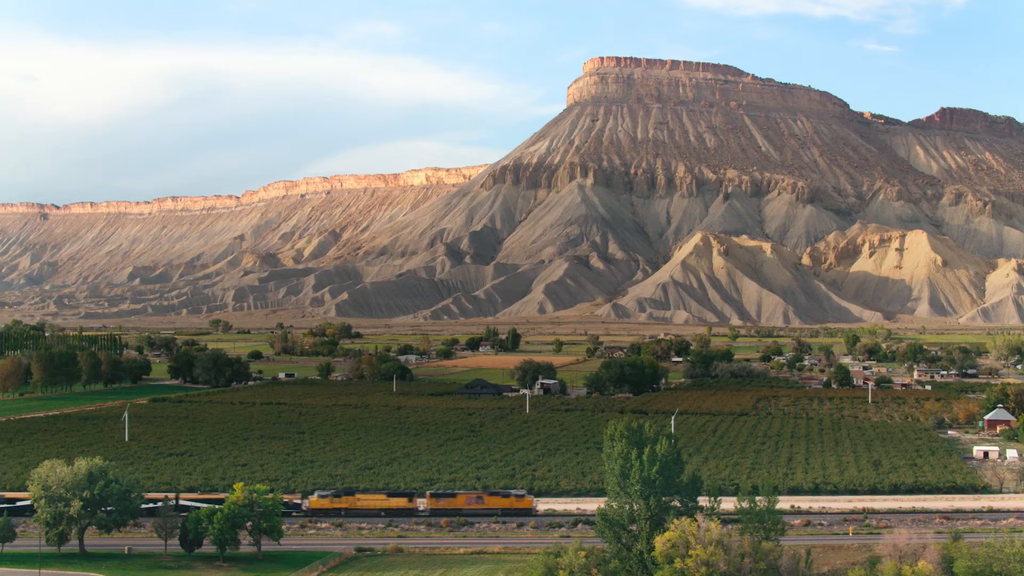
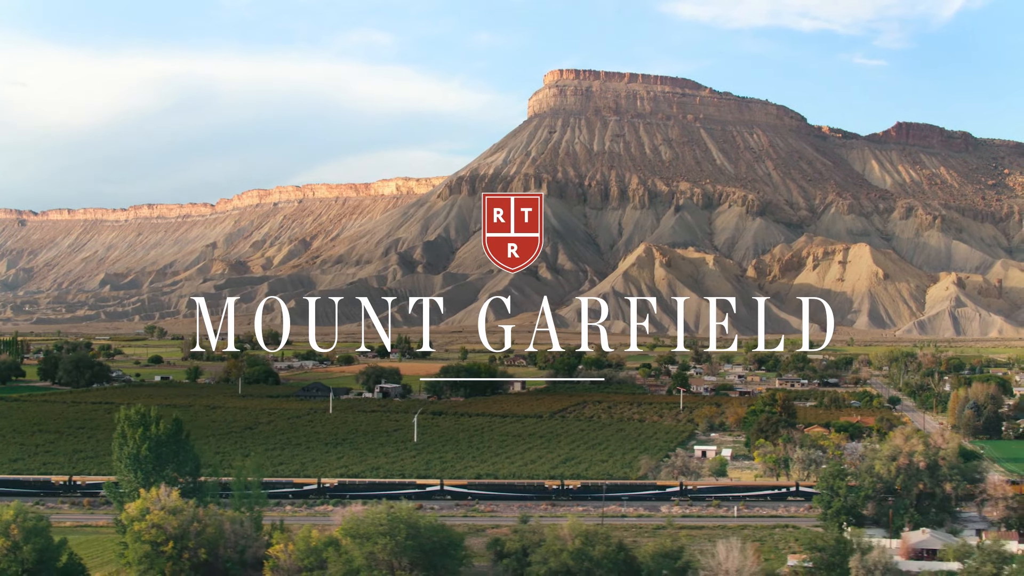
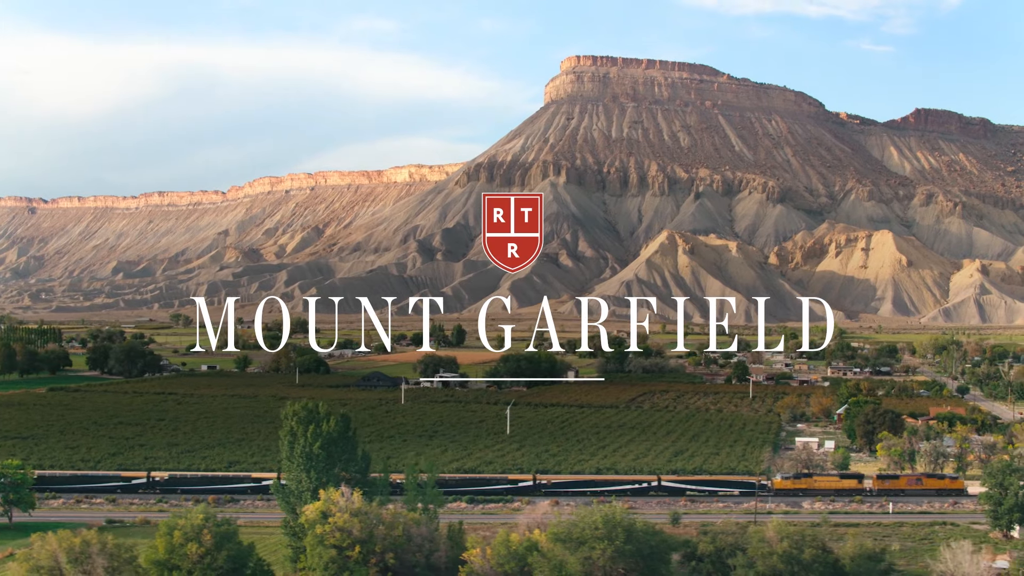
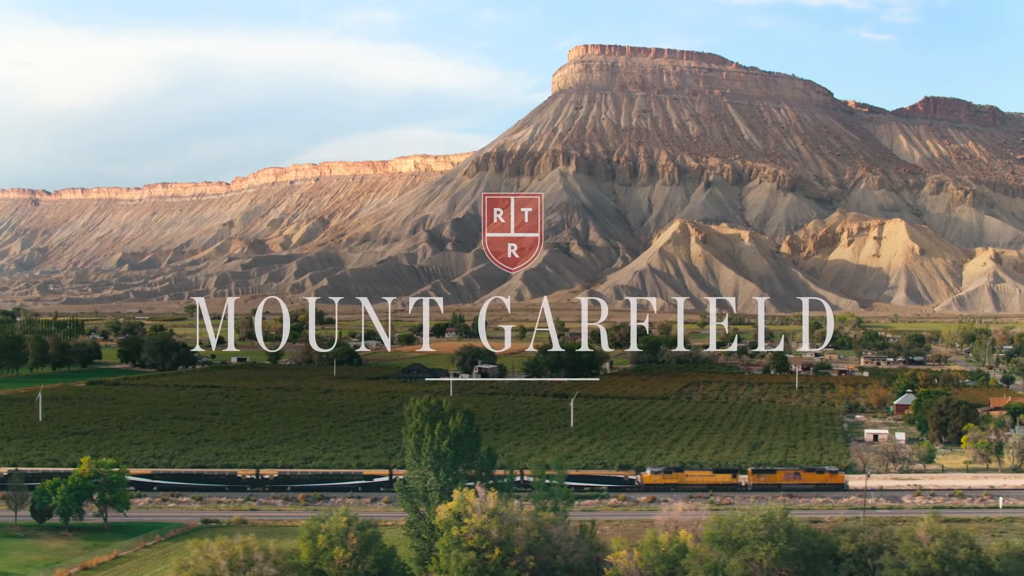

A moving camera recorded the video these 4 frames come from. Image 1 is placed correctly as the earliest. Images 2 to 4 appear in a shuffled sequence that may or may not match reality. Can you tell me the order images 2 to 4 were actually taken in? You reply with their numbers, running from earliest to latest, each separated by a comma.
4, 3, 2
